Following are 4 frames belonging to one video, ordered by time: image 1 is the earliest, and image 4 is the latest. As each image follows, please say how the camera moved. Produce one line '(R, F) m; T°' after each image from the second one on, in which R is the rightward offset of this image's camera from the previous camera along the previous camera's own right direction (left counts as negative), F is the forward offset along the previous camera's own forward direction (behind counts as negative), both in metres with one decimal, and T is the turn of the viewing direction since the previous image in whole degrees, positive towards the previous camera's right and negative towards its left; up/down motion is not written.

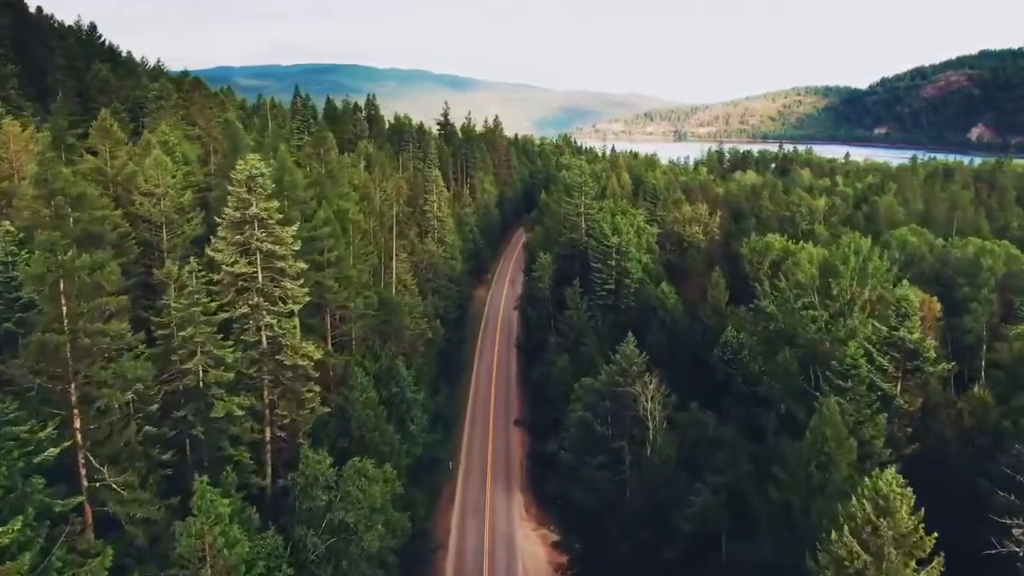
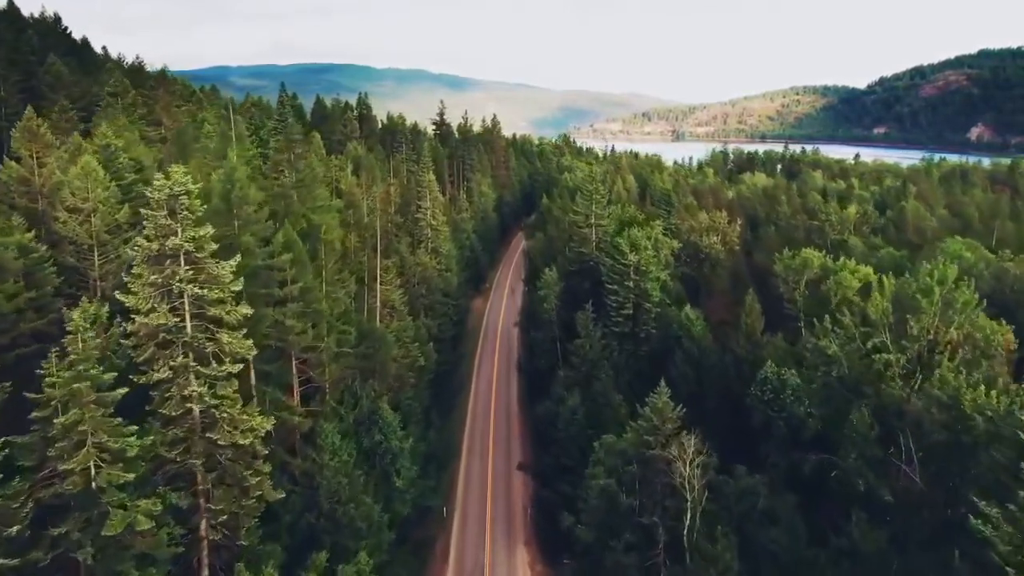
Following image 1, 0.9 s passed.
(-0.4, +7.7) m; 0°
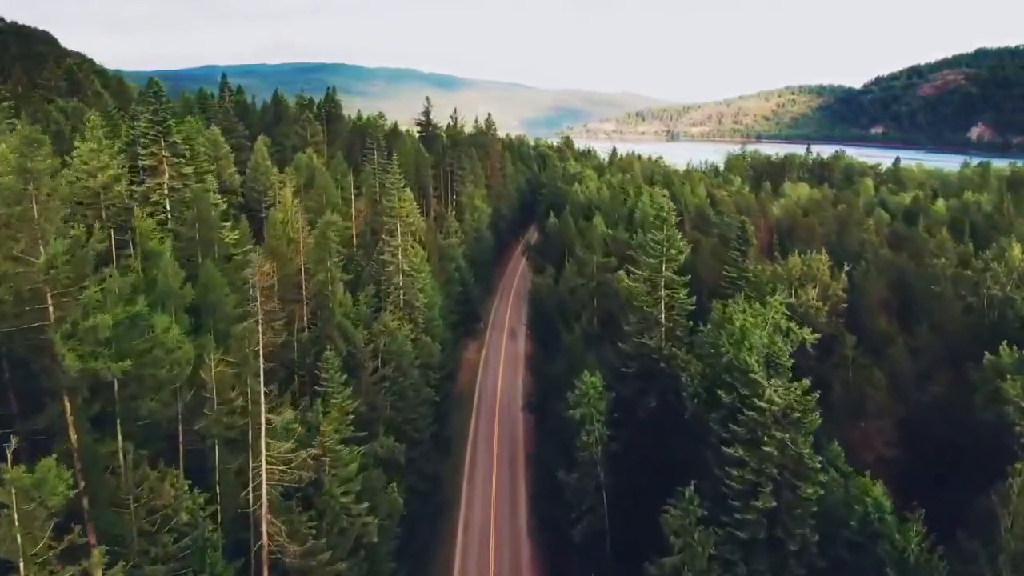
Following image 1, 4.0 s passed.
(-1.2, +25.3) m; +1°
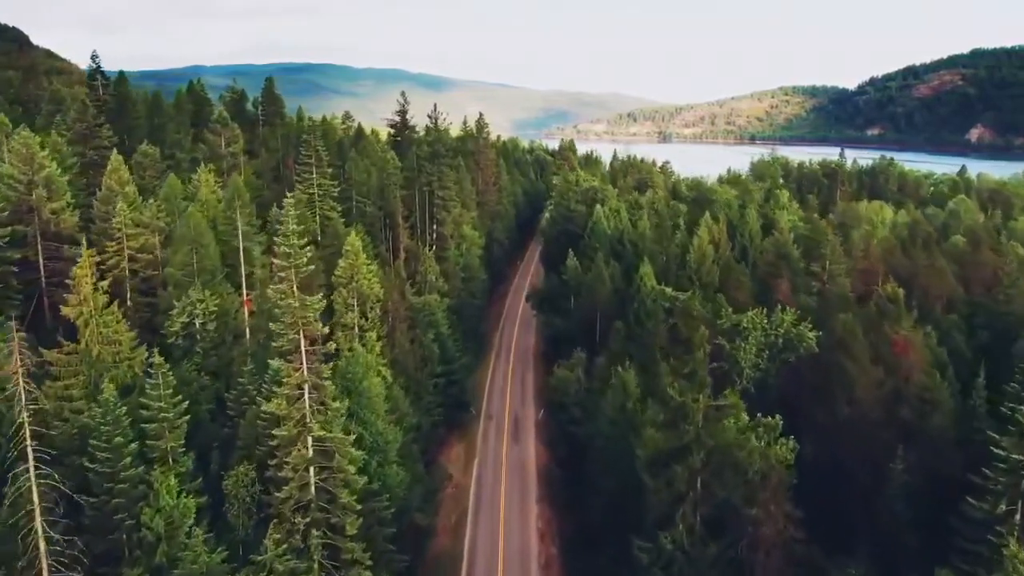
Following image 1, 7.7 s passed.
(-1.5, +31.2) m; +1°
